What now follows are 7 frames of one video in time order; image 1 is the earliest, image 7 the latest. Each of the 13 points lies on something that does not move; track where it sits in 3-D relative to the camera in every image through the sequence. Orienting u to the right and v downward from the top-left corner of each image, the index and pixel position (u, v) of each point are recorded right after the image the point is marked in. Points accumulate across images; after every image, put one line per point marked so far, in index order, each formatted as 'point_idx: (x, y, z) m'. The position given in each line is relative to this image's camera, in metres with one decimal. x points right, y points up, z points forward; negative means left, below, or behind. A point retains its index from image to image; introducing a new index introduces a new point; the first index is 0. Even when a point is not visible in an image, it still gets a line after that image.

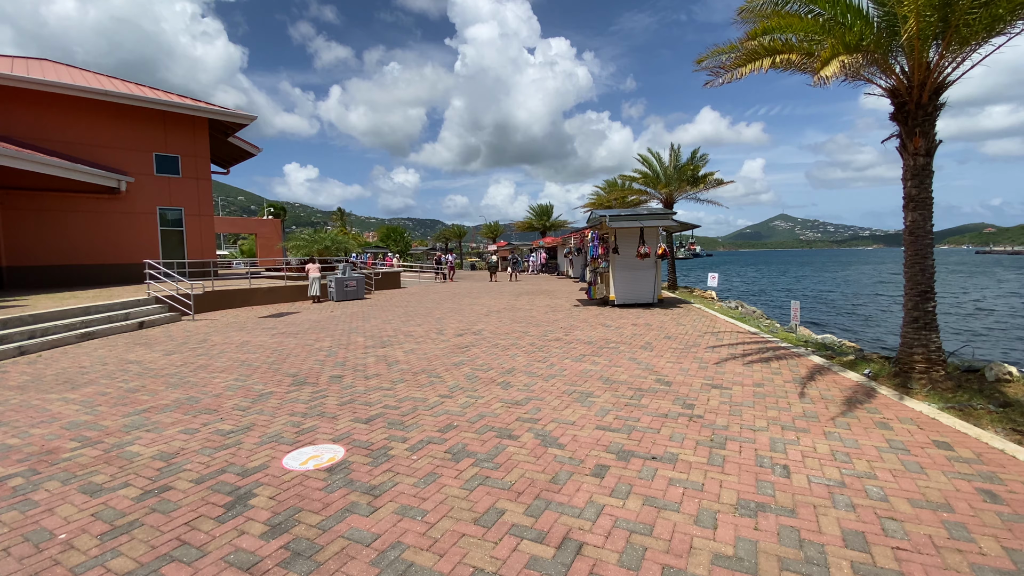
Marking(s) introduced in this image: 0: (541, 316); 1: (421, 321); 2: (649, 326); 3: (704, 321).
0: (+0.8, -0.7, +12.1) m
1: (-2.4, -0.9, +12.1) m
2: (+3.0, -0.8, +10.2) m
3: (+4.4, -0.8, +10.8) m
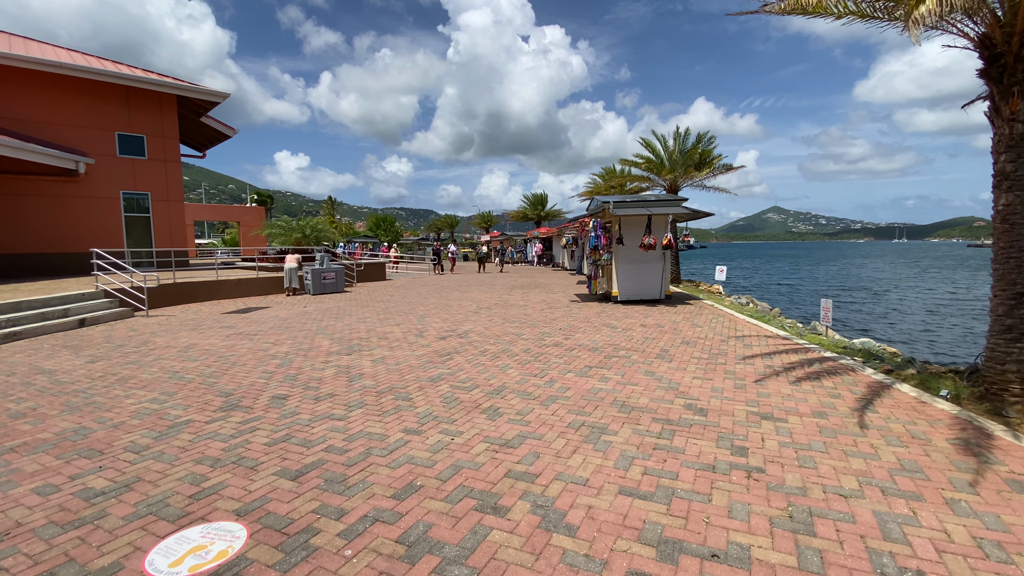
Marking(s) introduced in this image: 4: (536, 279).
0: (+0.6, -0.6, +10.7) m
1: (-2.6, -0.7, +10.7) m
2: (+2.8, -0.8, +8.8) m
3: (+4.2, -0.7, +9.4) m
4: (+1.1, +0.4, +19.7) m
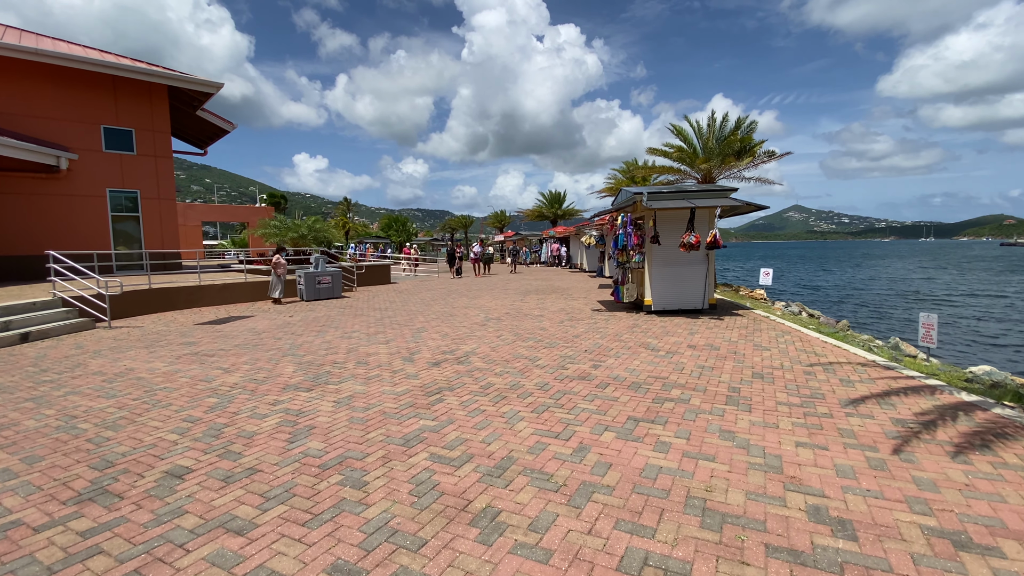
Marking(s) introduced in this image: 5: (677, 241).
0: (+0.8, -0.8, +8.8) m
1: (-2.3, -0.9, +8.9) m
2: (+3.0, -0.9, +6.8) m
3: (+4.4, -0.9, +7.4) m
4: (+1.6, +0.2, +17.8) m
5: (+3.5, +1.0, +10.0) m
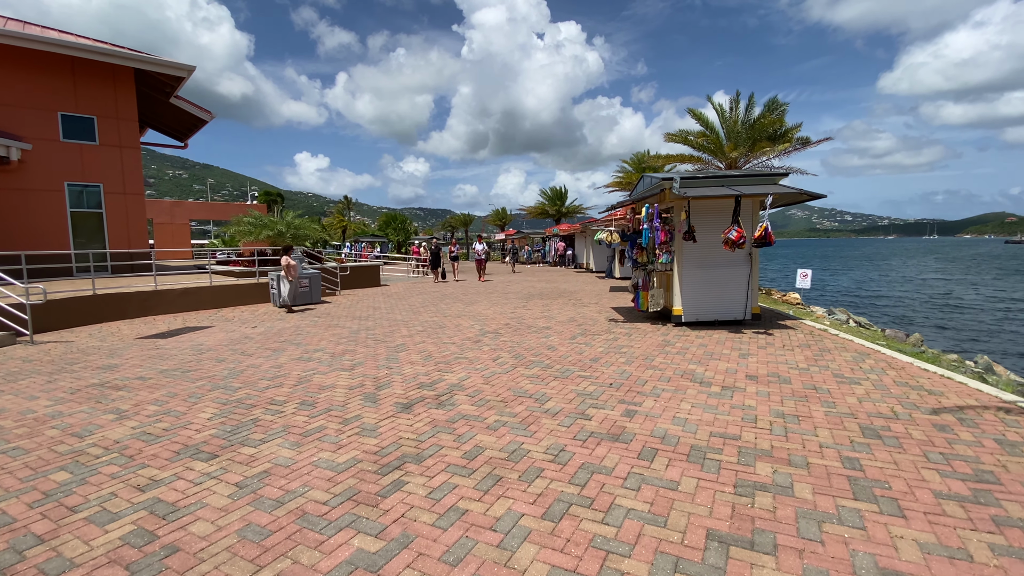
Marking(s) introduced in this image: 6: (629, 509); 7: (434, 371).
0: (+0.8, -0.9, +6.9) m
1: (-2.3, -1.1, +7.0) m
2: (+3.0, -1.1, +5.0) m
3: (+4.4, -1.0, +5.6) m
4: (+1.6, +0.1, +15.9) m
5: (+3.5, +0.9, +8.2) m
6: (+0.7, -1.4, +2.9) m
7: (-1.0, -1.1, +6.1) m
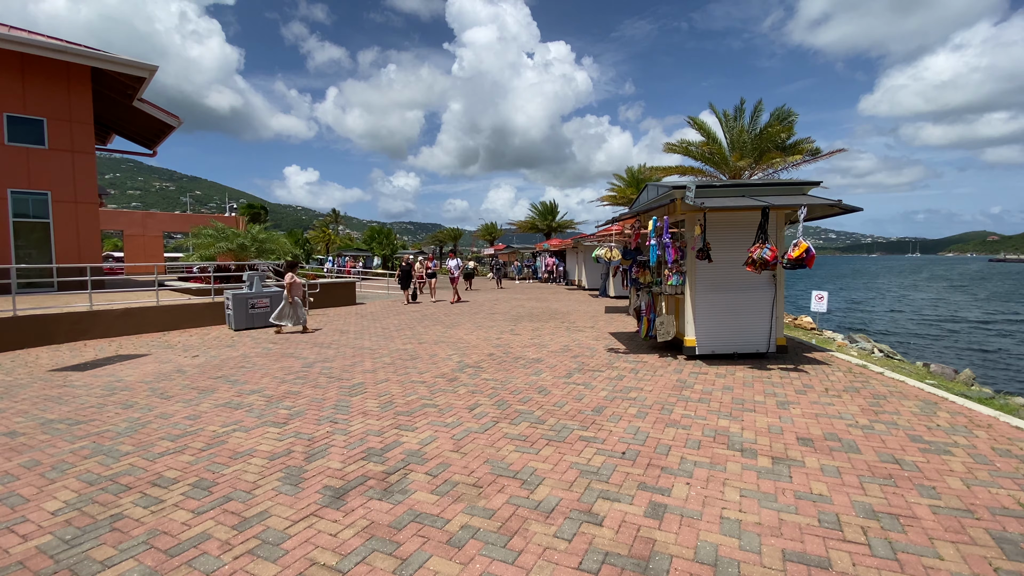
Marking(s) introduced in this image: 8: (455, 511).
0: (+0.6, -1.3, +5.6) m
1: (-2.5, -1.4, +5.6) m
2: (+2.8, -1.4, +3.7) m
3: (+4.2, -1.3, +4.3) m
4: (+1.2, -0.6, +14.6) m
5: (+3.3, +0.5, +6.9) m
6: (+0.6, -1.6, +1.5) m
7: (-1.2, -1.4, +4.7) m
8: (-0.4, -1.5, +3.2) m
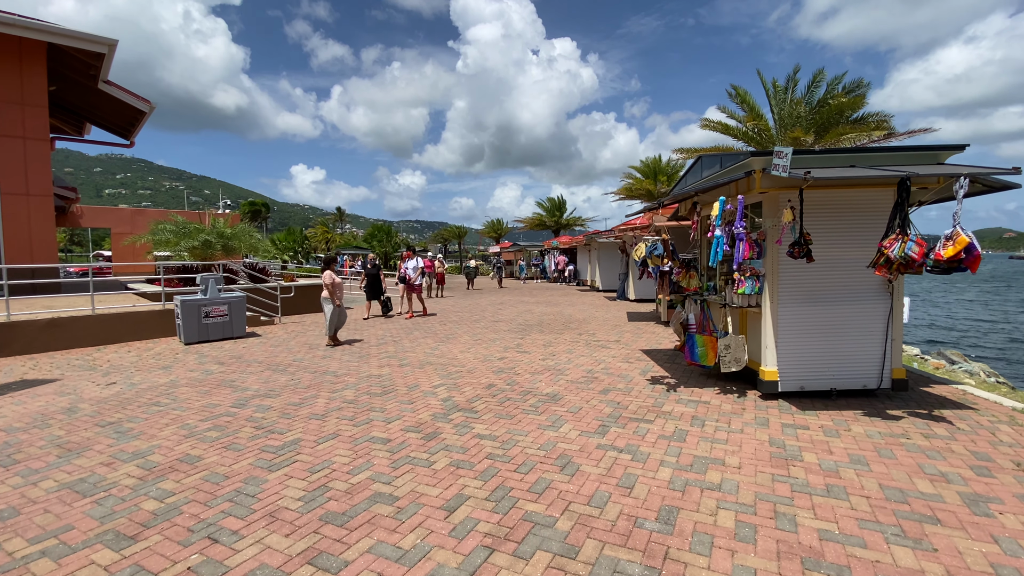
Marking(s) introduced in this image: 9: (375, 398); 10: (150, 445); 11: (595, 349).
0: (+0.6, -1.4, +3.5) m
1: (-2.5, -1.5, +3.5) m
2: (+2.8, -1.5, +1.6) m
3: (+4.3, -1.5, +2.2) m
4: (+1.4, -0.6, +12.5) m
5: (+3.3, +0.4, +4.8) m
6: (+0.6, -1.7, -0.6) m
7: (-1.2, -1.5, +2.6) m
8: (-0.4, -1.6, +1.1) m
9: (-1.7, -1.3, +5.7) m
10: (-3.4, -1.5, +4.5) m
11: (+1.4, -1.1, +8.0) m
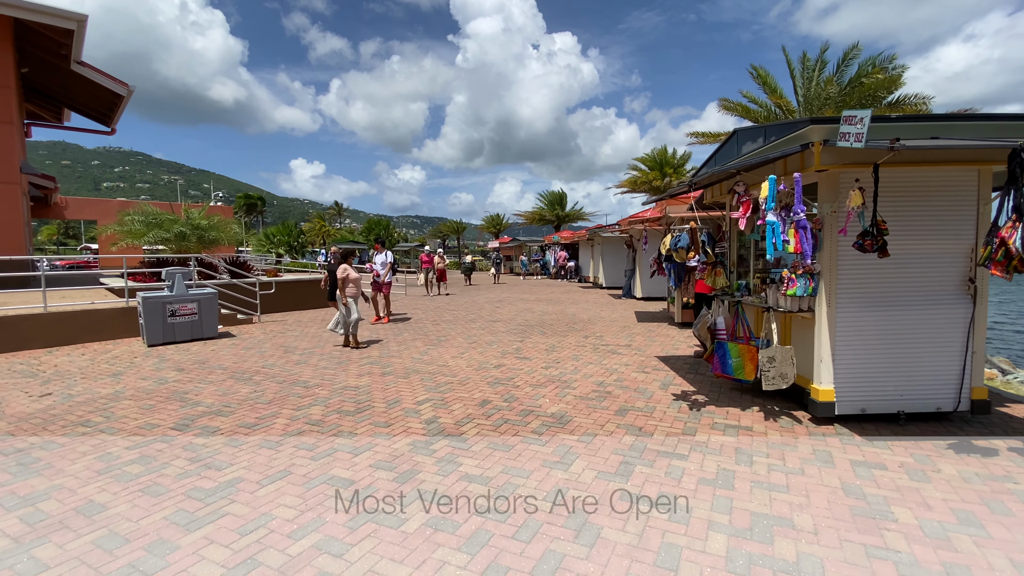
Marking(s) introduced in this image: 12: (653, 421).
0: (+0.6, -1.4, +2.6) m
1: (-2.5, -1.5, +2.6) m
2: (+2.8, -1.6, +0.7) m
3: (+4.2, -1.5, +1.2) m
4: (+1.3, -0.6, +11.6) m
5: (+3.3, +0.4, +3.9) m
6: (+0.6, -1.8, -1.5) m
7: (-1.2, -1.5, +1.7) m
8: (-0.4, -1.7, +0.2) m
9: (-1.7, -1.3, +4.8) m
10: (-3.4, -1.5, +3.6) m
11: (+1.4, -1.0, +7.0) m
12: (+1.3, -1.2, +4.4) m
